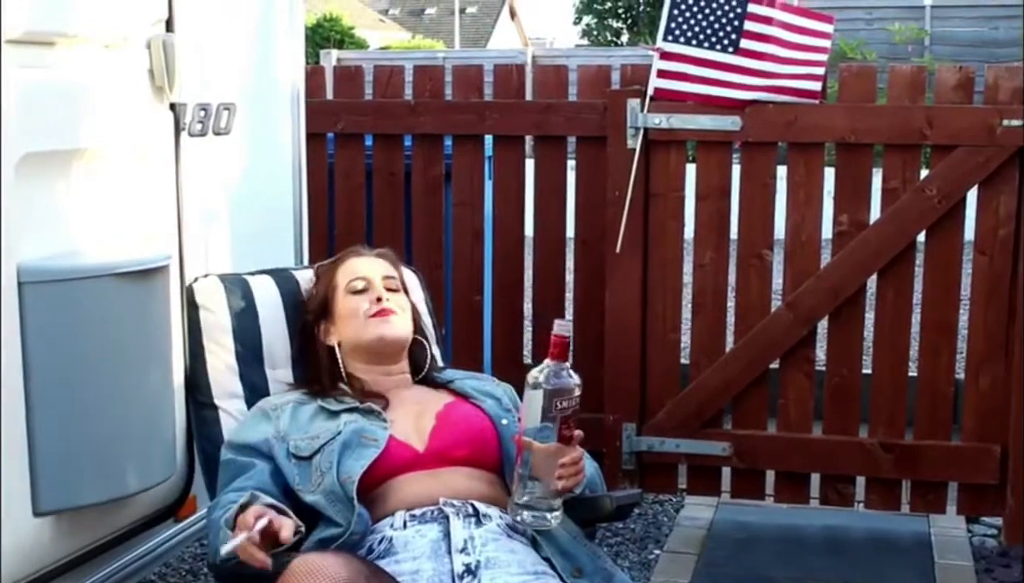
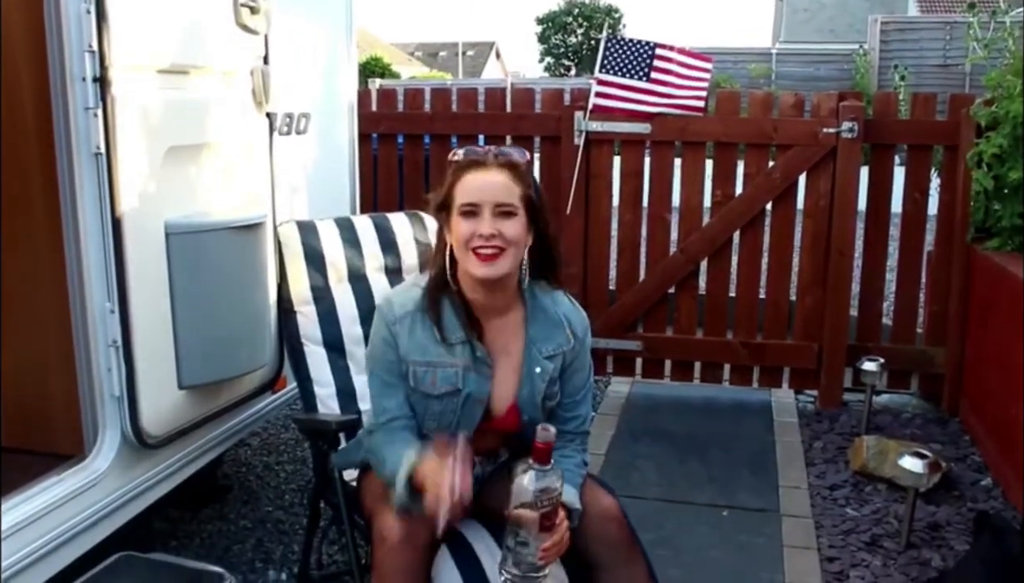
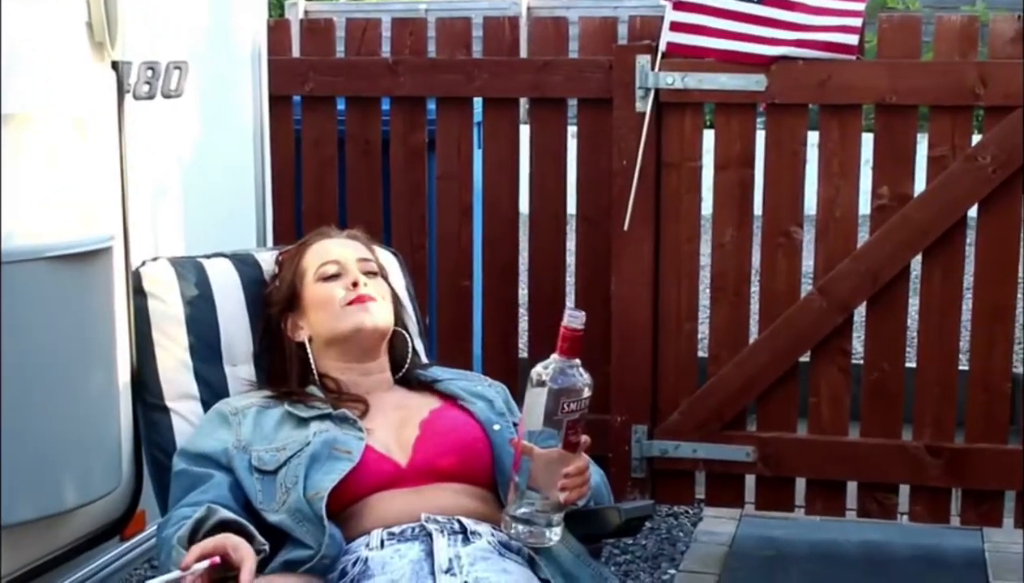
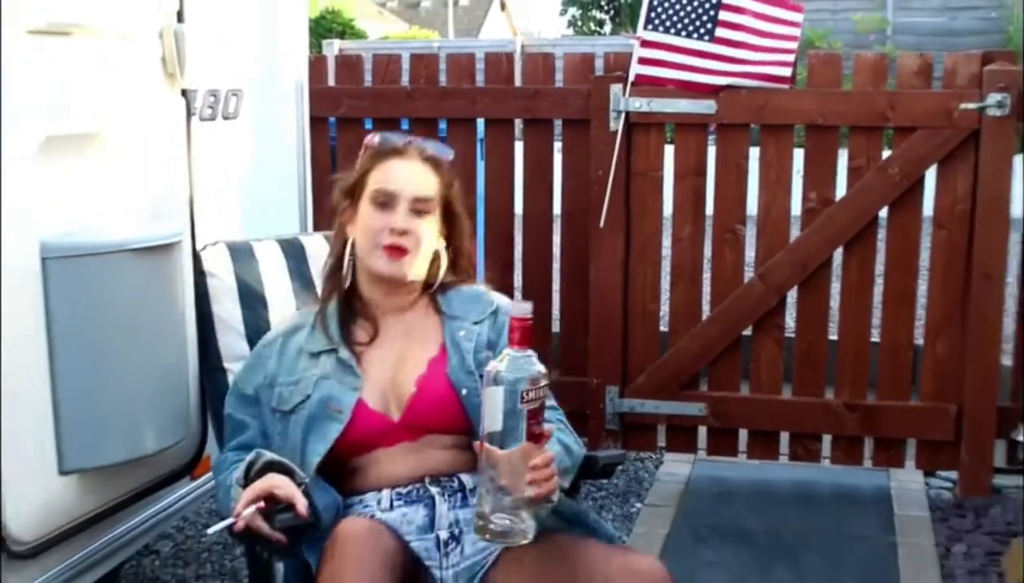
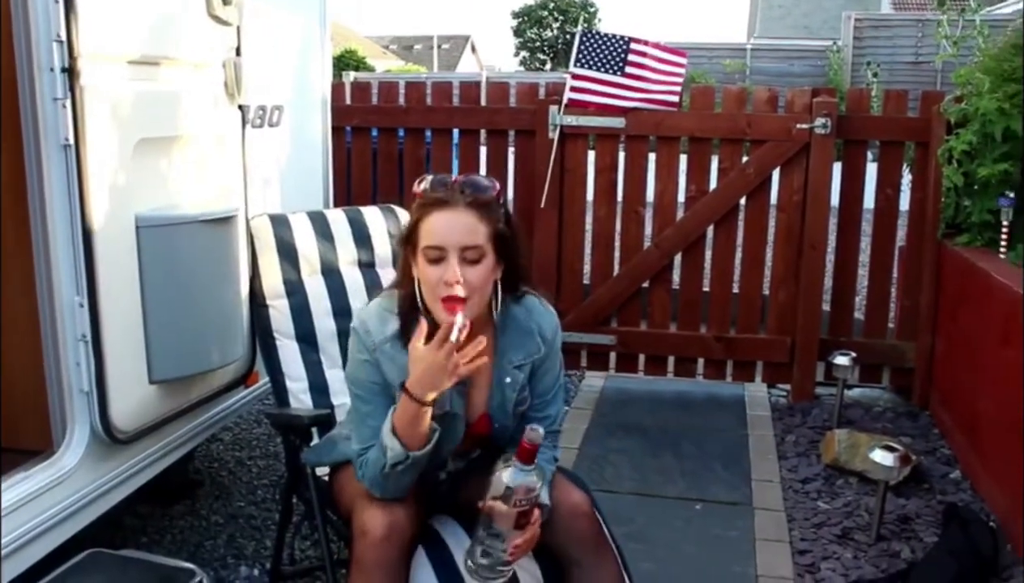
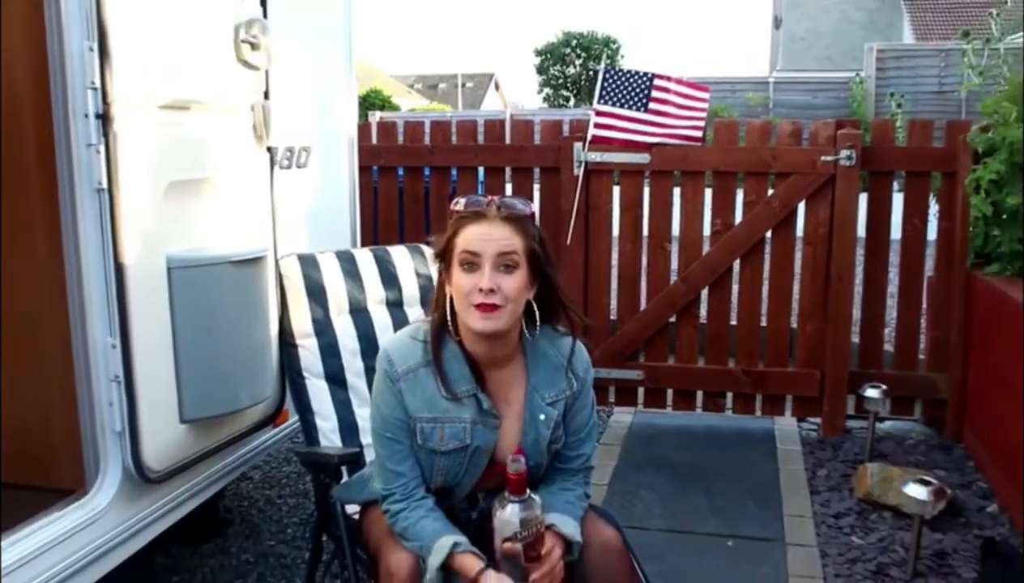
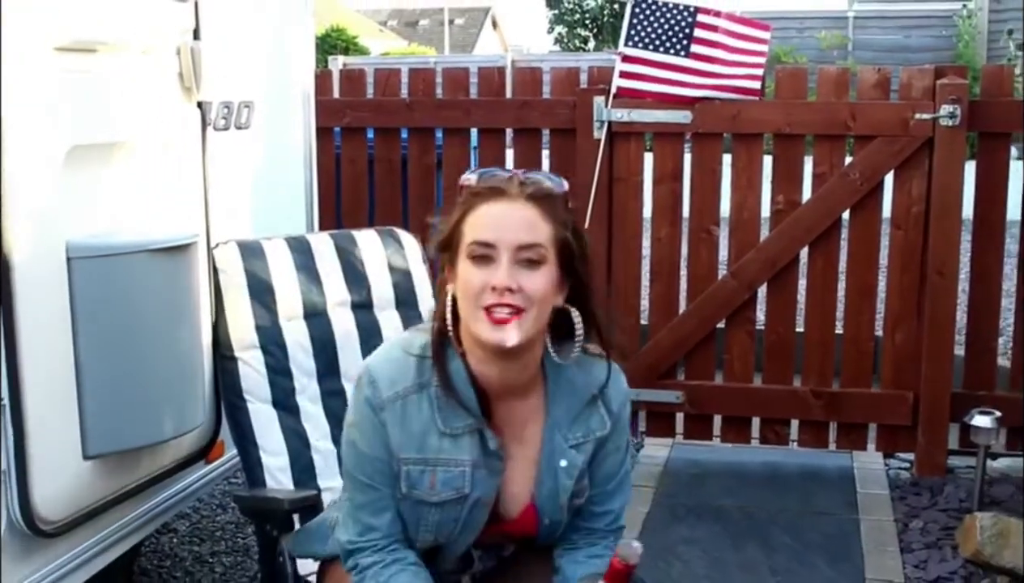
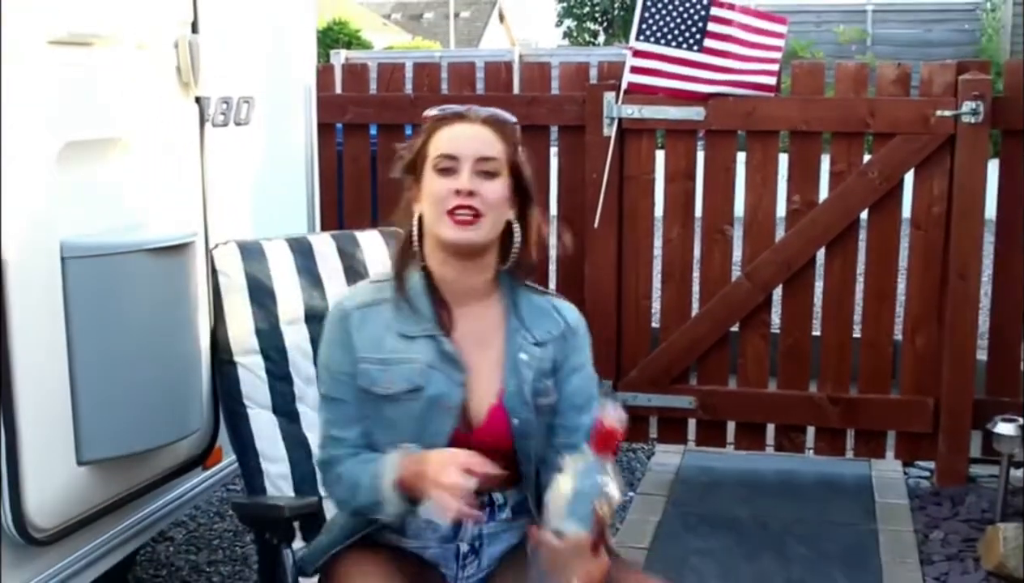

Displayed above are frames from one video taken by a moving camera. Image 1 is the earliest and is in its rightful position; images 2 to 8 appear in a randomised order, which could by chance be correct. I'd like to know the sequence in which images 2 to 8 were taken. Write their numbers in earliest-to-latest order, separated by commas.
3, 4, 8, 7, 6, 2, 5
